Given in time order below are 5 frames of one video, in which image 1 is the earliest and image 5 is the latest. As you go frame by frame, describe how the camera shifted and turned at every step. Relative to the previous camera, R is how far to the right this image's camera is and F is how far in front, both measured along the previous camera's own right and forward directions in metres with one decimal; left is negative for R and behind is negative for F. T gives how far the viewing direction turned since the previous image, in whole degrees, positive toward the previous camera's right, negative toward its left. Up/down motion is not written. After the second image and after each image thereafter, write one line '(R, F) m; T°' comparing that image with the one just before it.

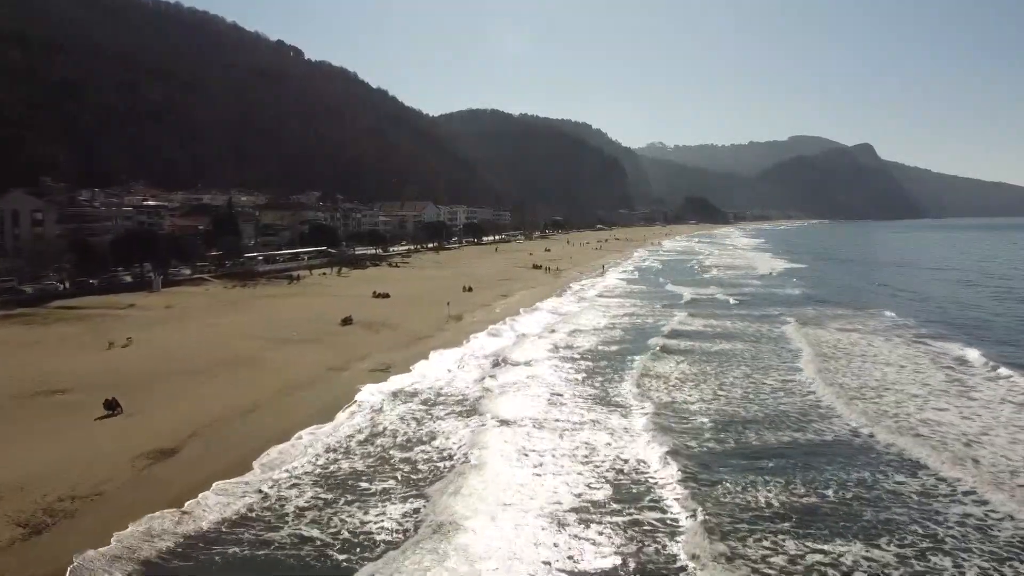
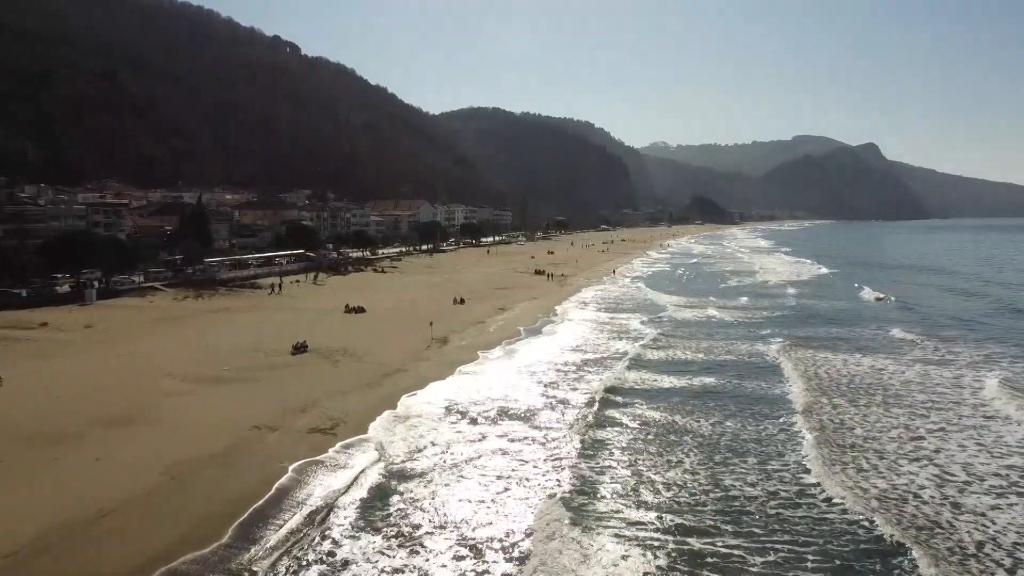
(+0.1, +3.9) m; 0°
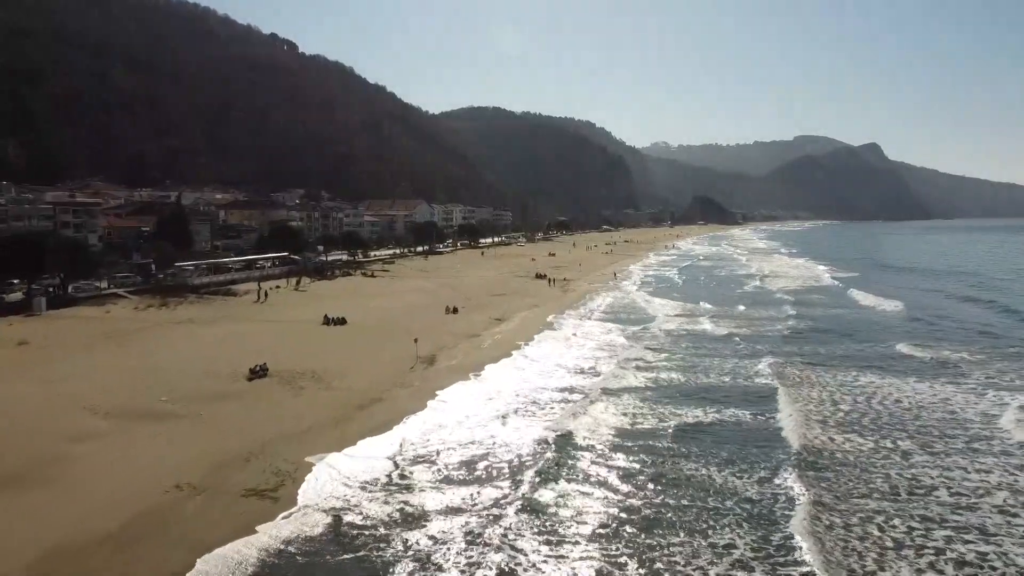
(+0.1, +2.2) m; 0°
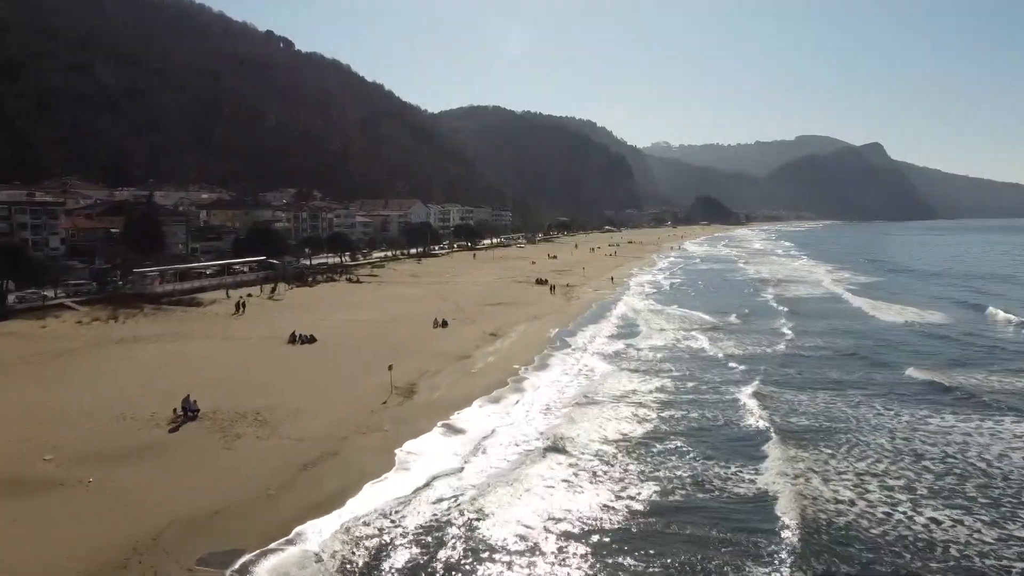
(+0.1, +2.6) m; 0°
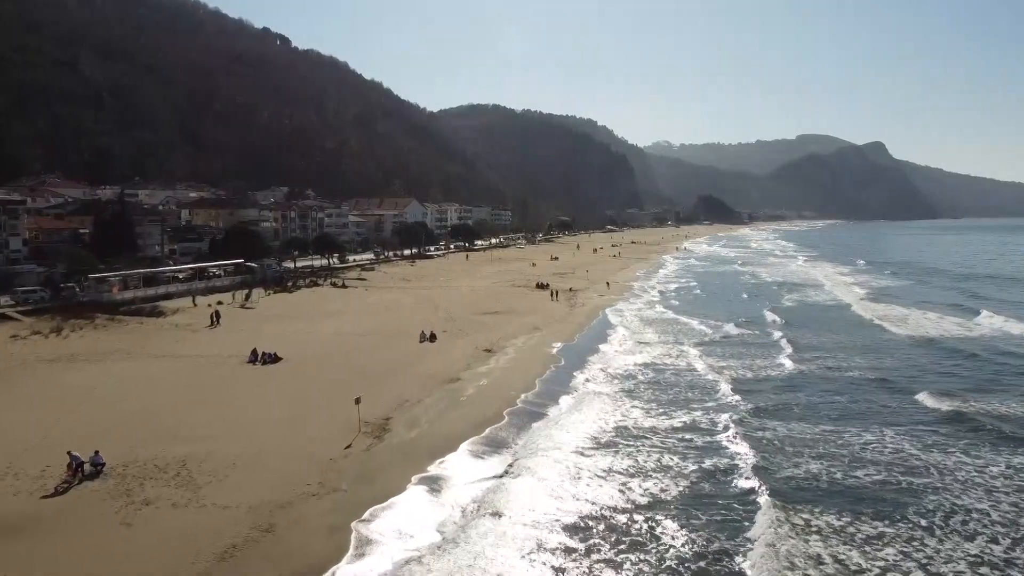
(0.0, +2.3) m; 0°
